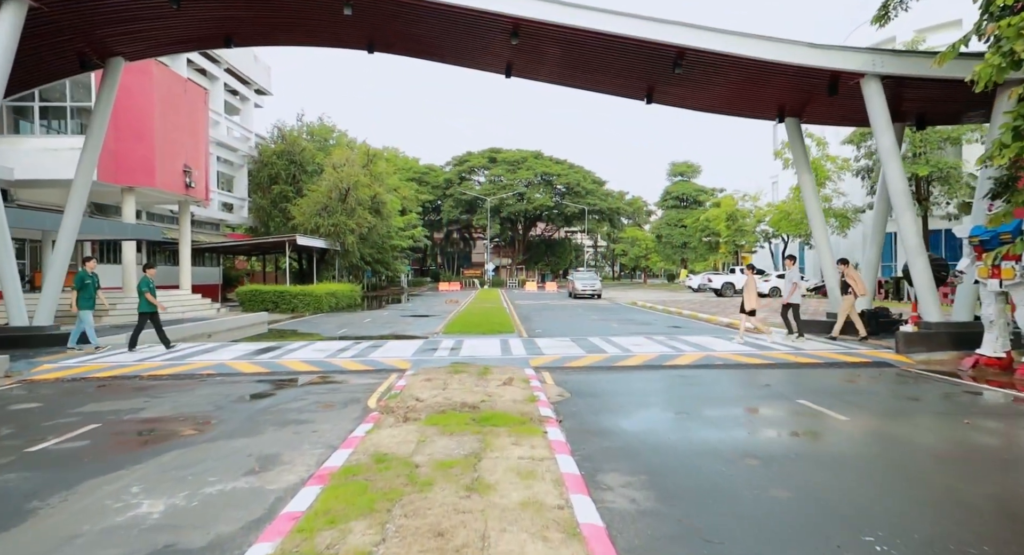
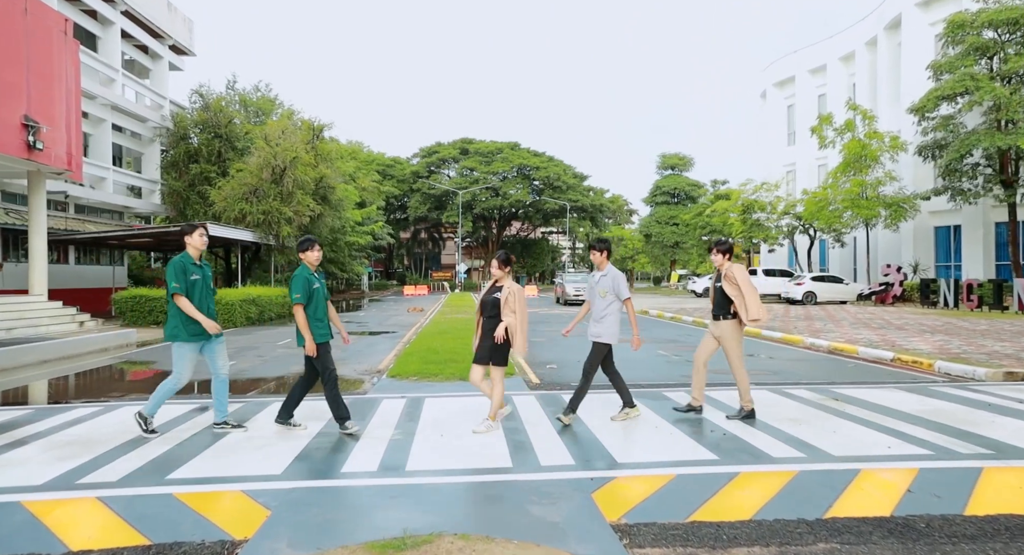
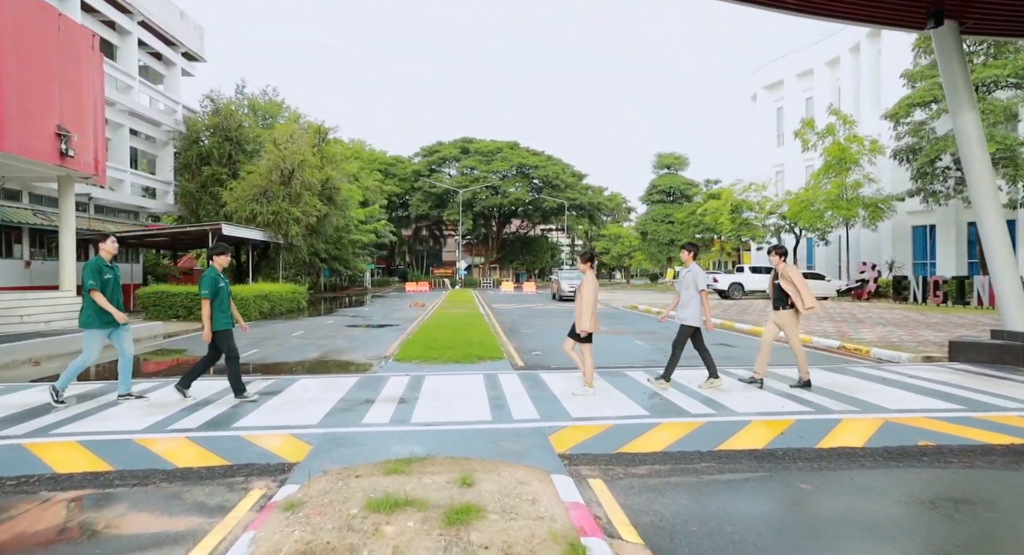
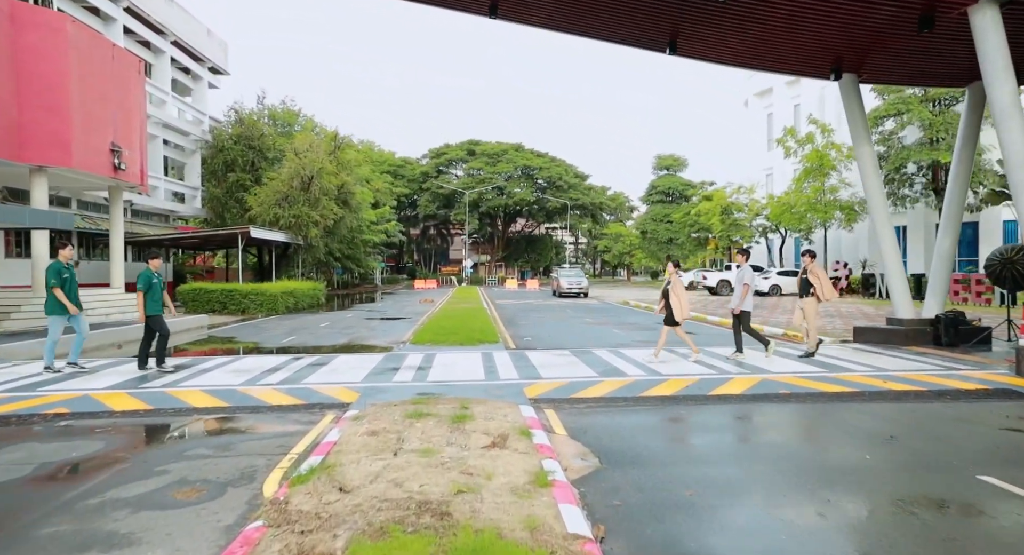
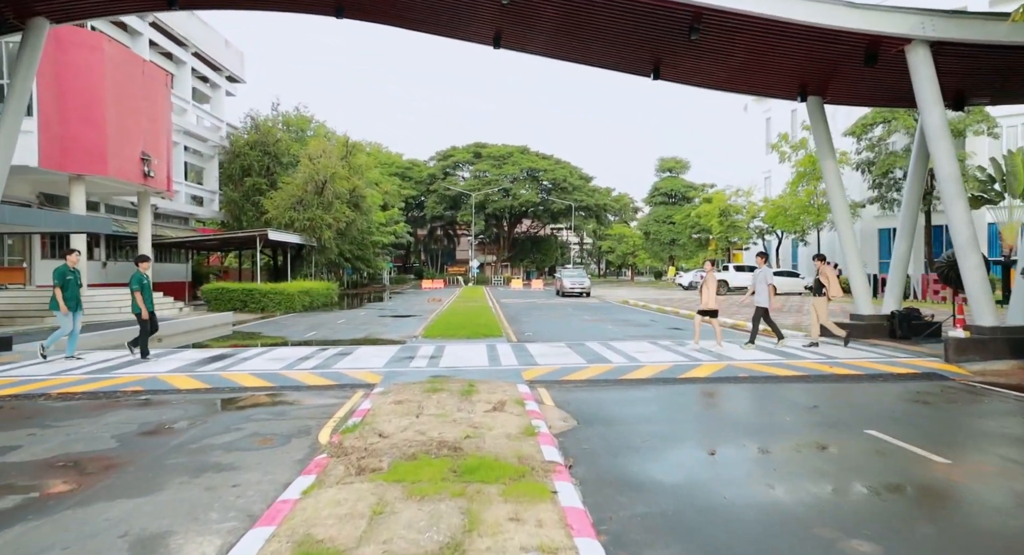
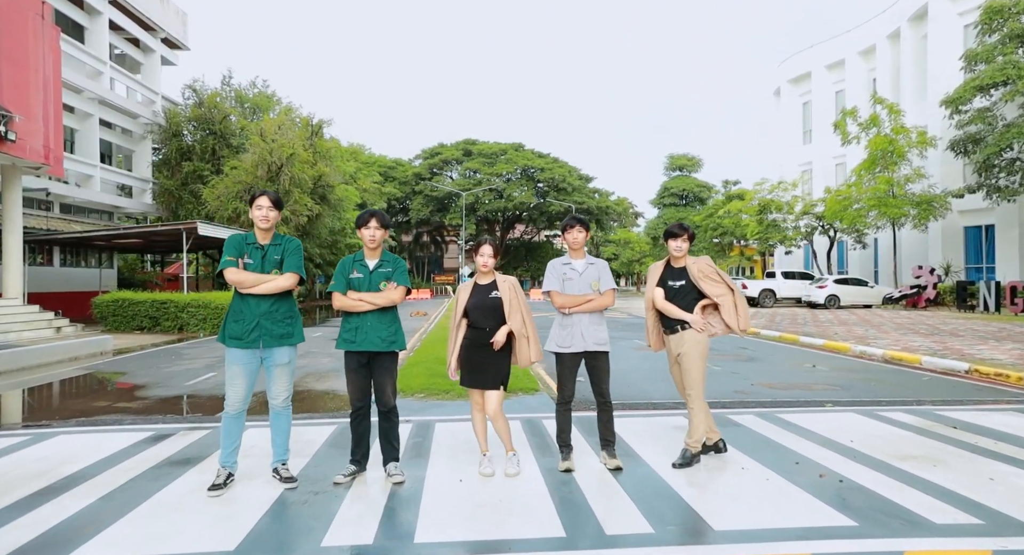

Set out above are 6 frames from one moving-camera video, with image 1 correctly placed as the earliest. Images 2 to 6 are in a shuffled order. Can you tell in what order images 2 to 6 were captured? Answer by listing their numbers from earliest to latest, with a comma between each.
5, 4, 3, 2, 6
